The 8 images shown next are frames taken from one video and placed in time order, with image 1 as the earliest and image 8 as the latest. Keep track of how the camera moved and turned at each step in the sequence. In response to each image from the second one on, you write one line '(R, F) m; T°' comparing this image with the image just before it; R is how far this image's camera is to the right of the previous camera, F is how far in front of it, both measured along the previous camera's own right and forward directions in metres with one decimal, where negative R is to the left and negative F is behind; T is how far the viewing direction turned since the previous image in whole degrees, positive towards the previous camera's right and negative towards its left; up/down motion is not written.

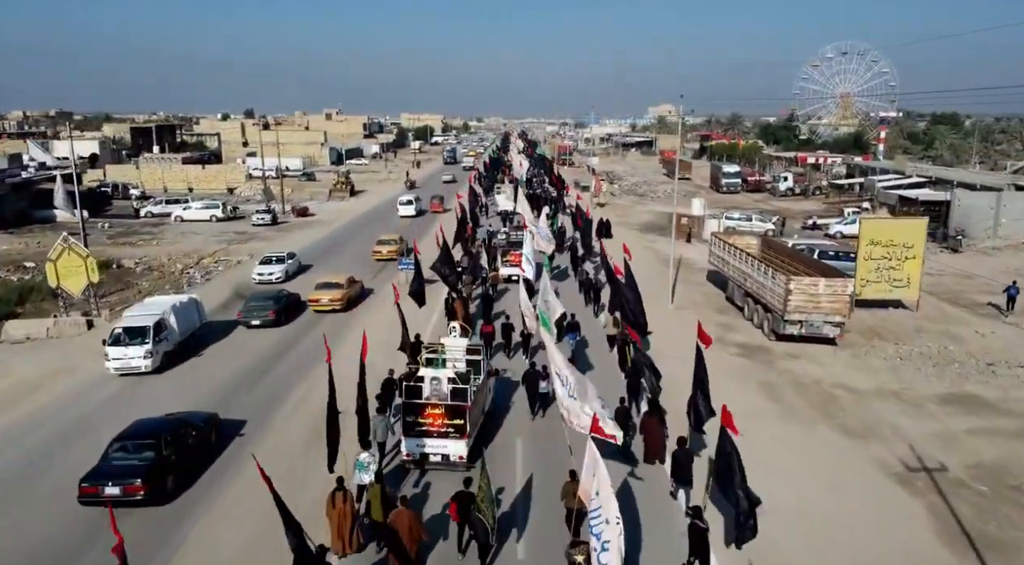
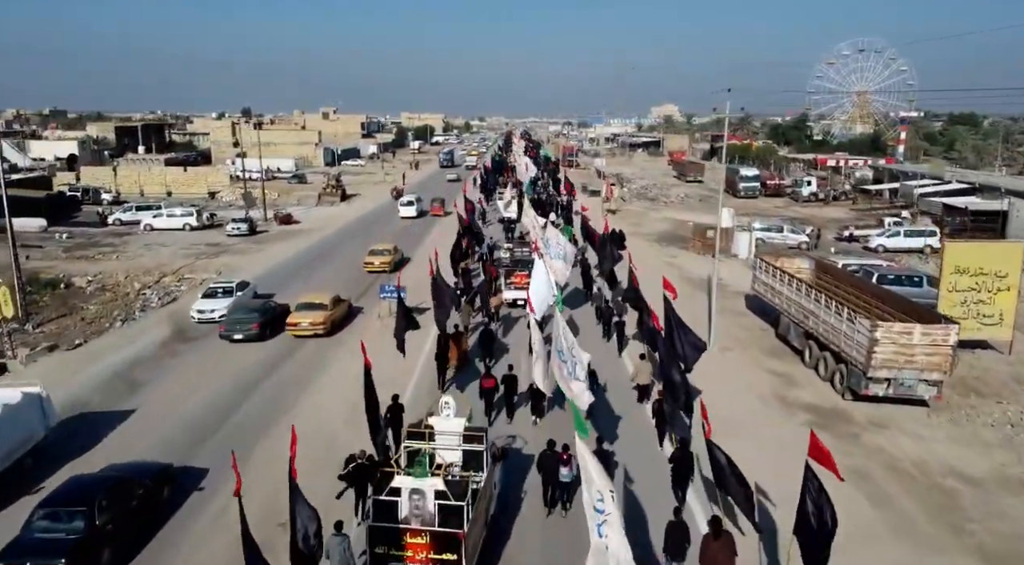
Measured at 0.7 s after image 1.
(-0.1, +4.0) m; 0°
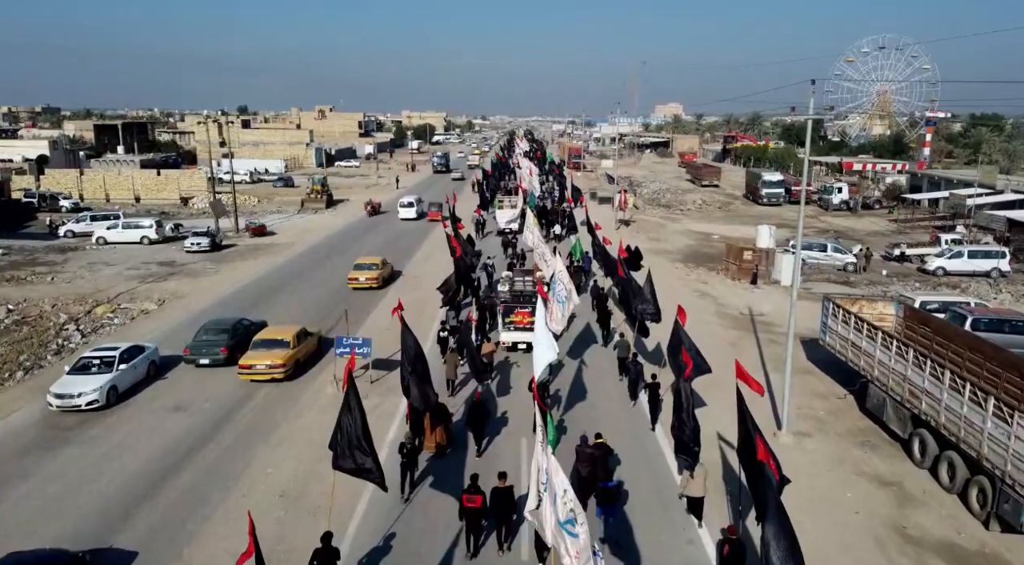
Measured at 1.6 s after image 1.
(+0.1, +4.6) m; 0°
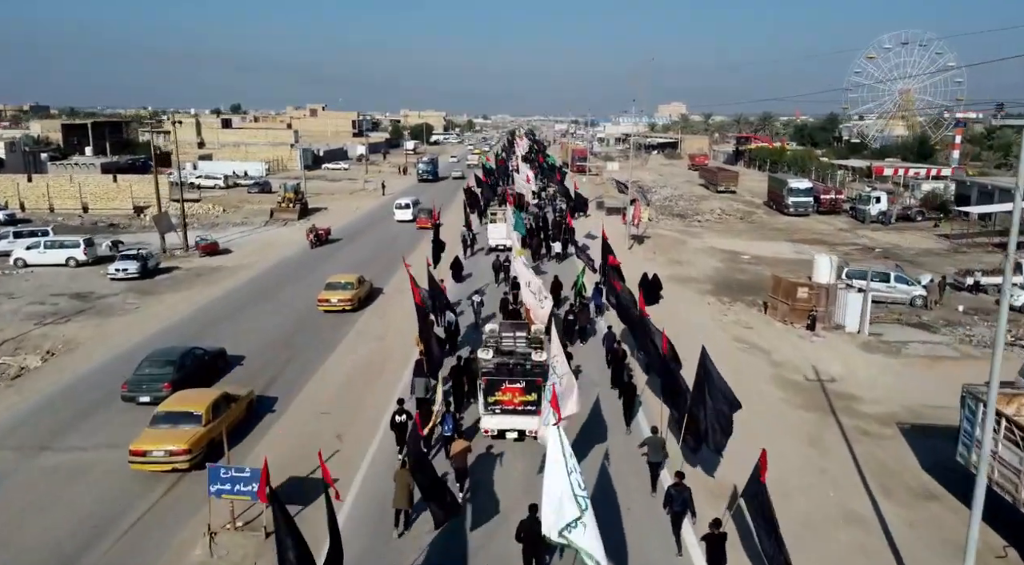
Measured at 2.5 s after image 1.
(+0.3, +5.4) m; 0°
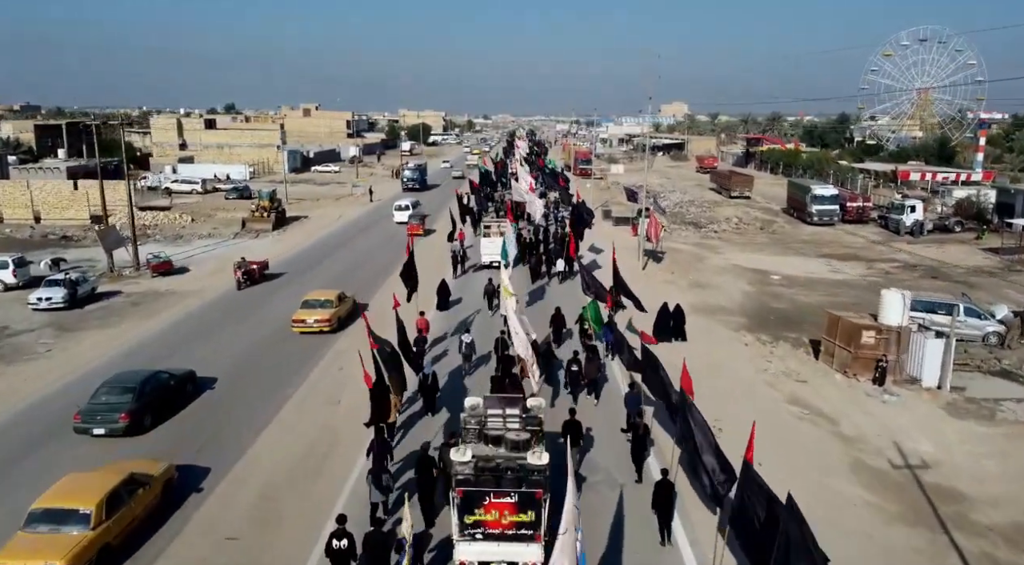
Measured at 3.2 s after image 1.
(+0.2, +4.0) m; 0°
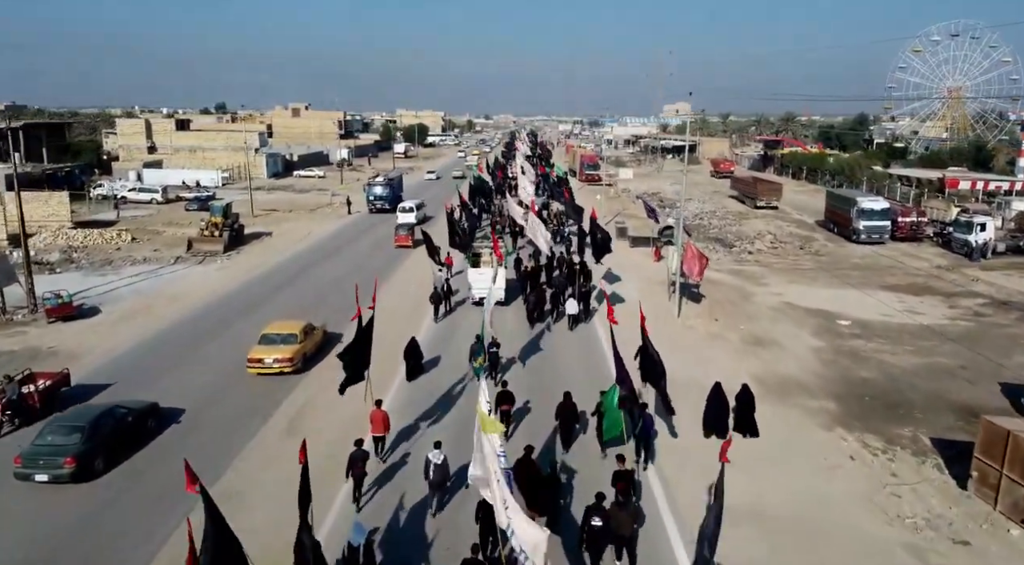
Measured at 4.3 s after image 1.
(+0.2, +6.0) m; 0°
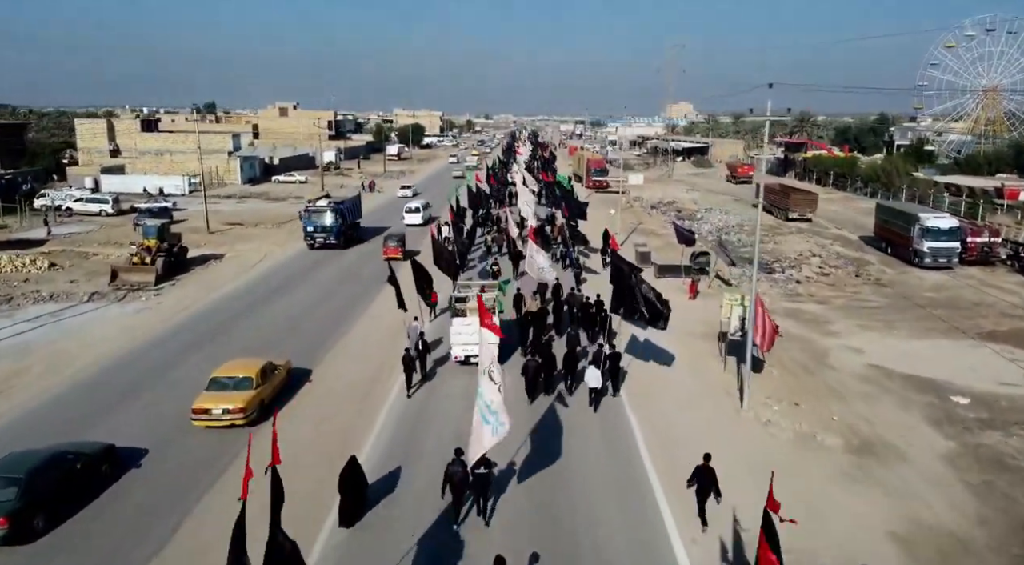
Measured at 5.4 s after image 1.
(+0.1, +5.8) m; 0°
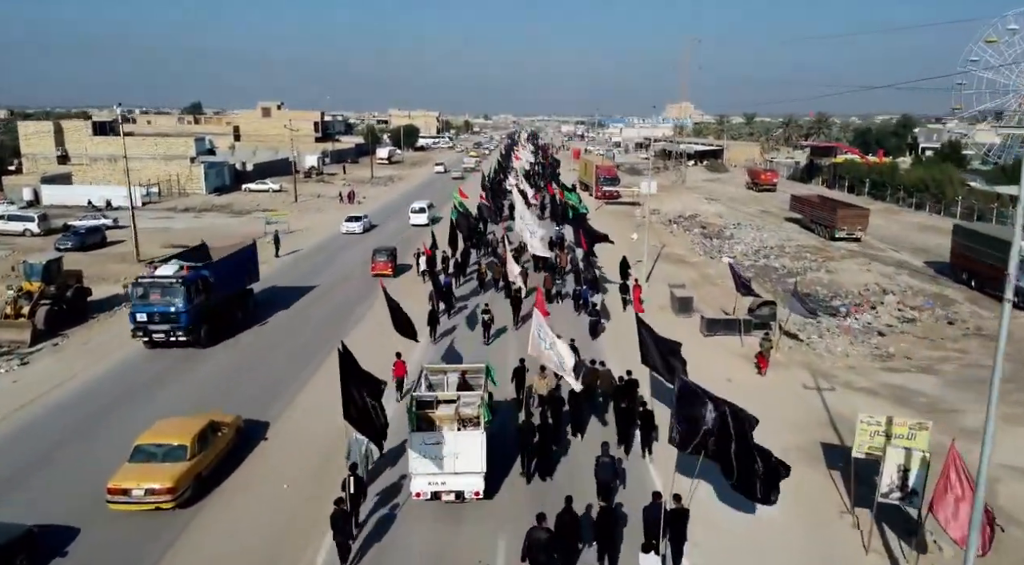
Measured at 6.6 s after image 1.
(+0.1, +6.4) m; 0°
